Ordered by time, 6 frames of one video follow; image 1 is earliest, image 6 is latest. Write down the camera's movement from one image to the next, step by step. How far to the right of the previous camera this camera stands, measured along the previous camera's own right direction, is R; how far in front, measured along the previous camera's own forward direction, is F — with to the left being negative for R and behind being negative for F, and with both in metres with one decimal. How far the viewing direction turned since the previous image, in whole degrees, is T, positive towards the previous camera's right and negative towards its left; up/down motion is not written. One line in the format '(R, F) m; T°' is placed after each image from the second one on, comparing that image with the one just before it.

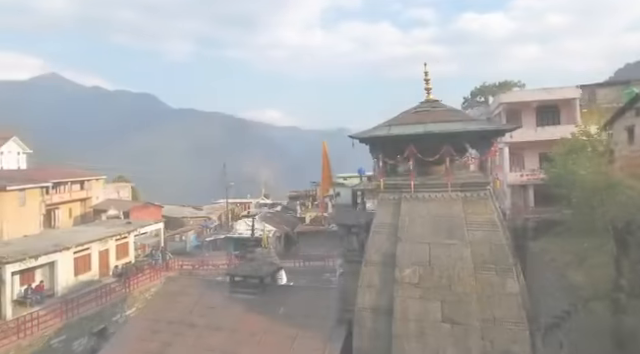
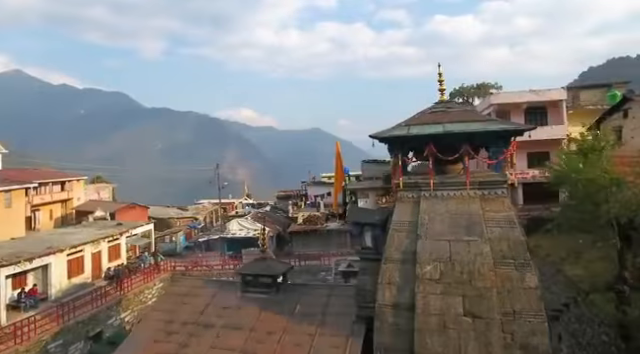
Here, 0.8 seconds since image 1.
(-1.0, -0.1) m; +4°
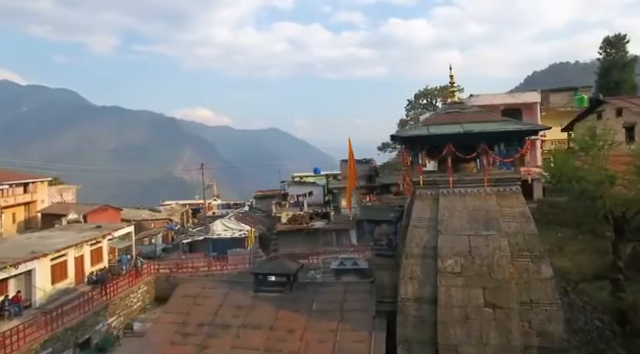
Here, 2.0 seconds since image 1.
(-1.5, -0.1) m; +6°
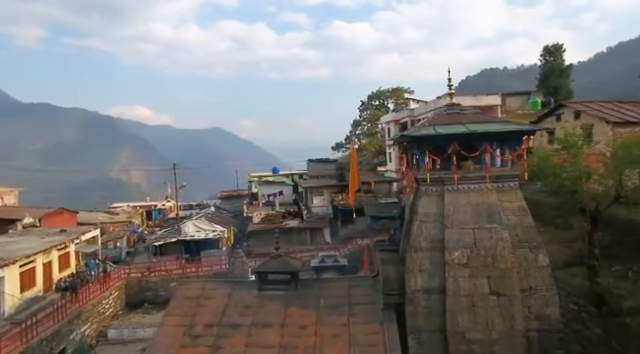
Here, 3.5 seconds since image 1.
(-1.6, -0.1) m; +8°
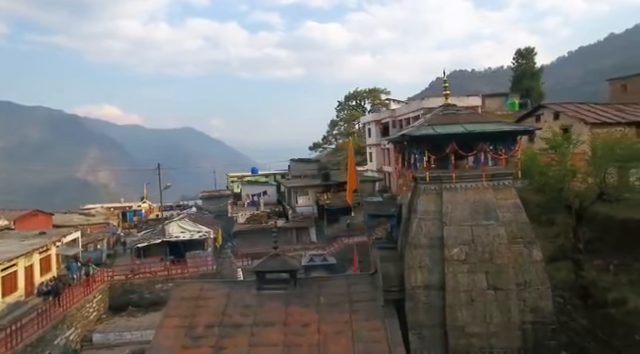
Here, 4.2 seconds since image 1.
(-0.7, -0.1) m; +4°
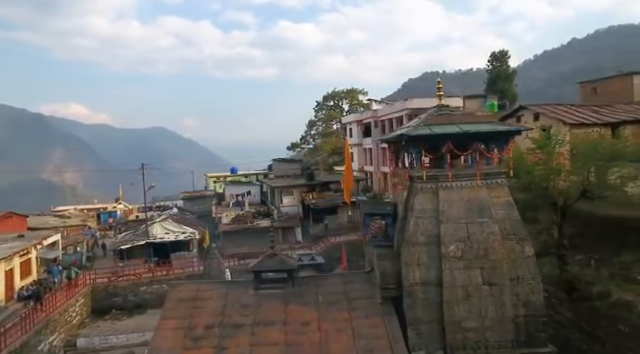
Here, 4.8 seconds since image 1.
(-0.7, 0.0) m; +4°
